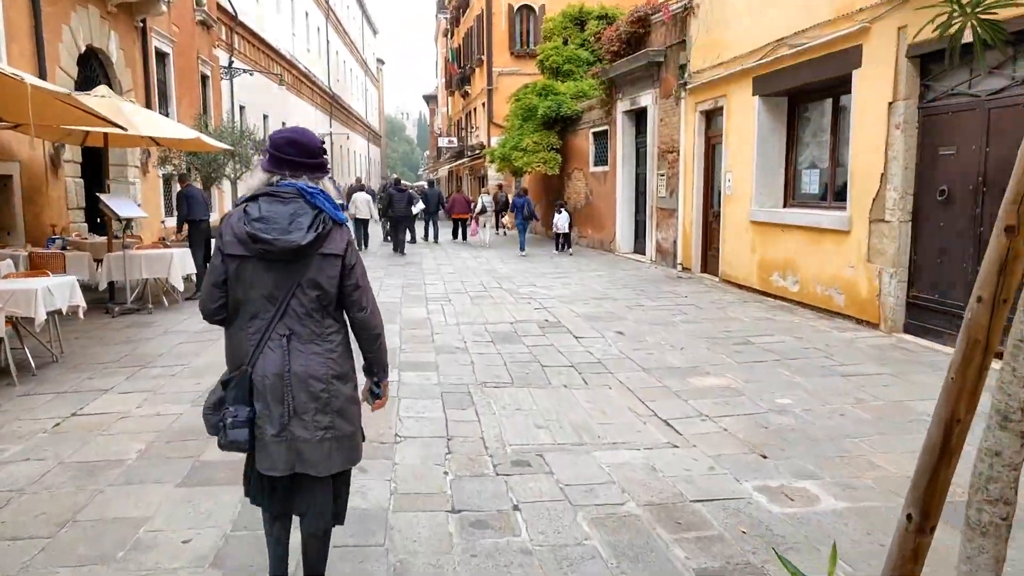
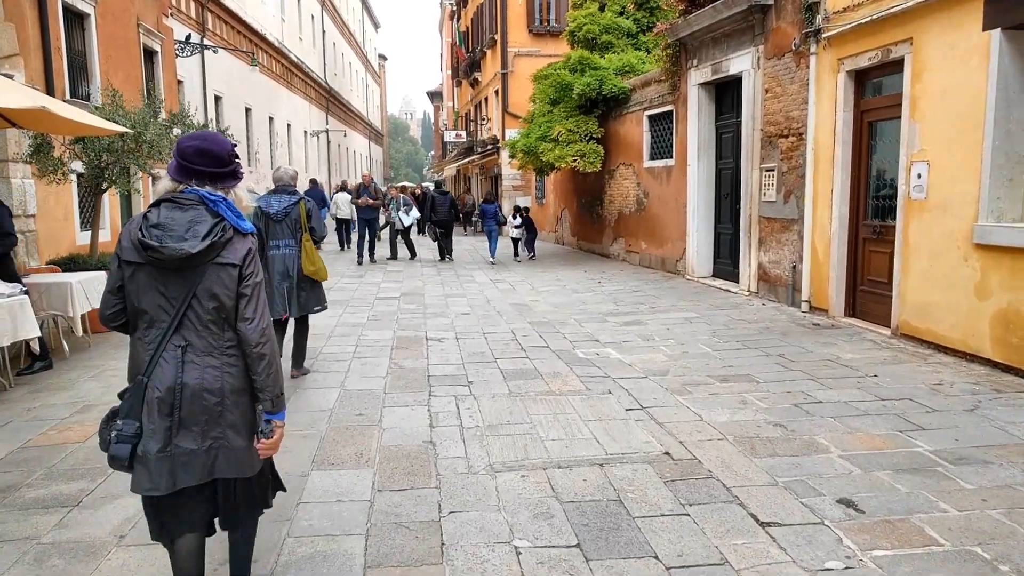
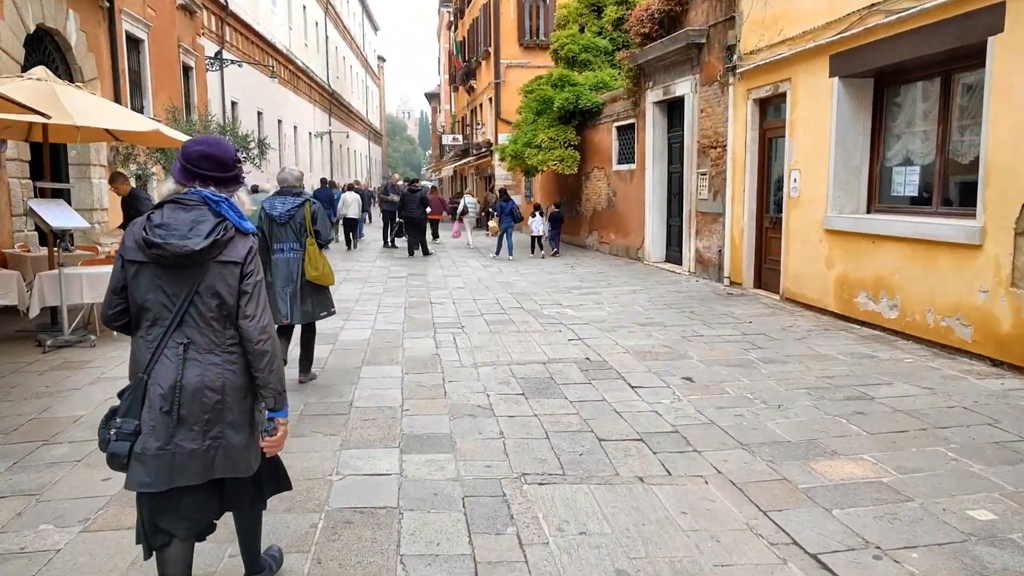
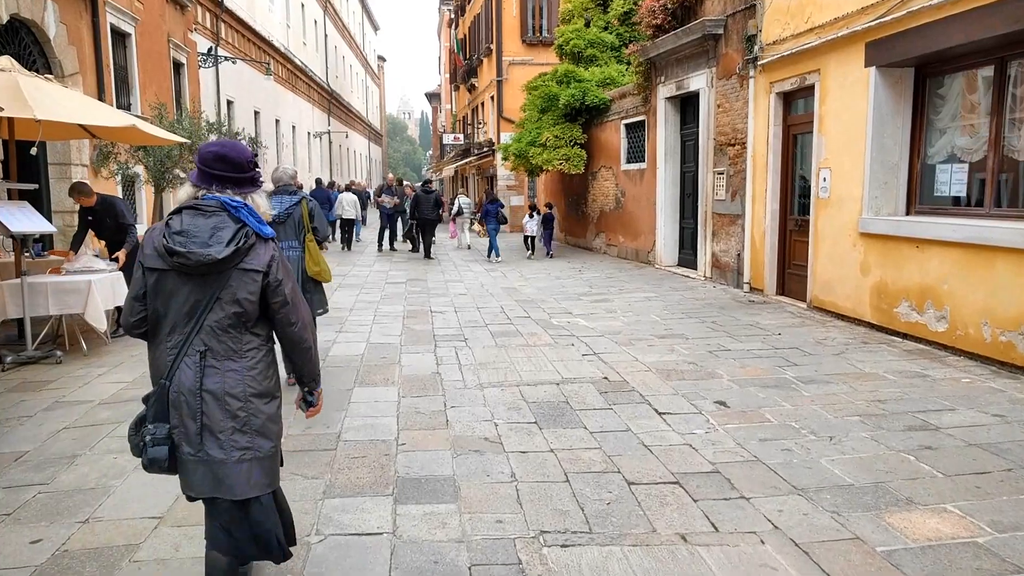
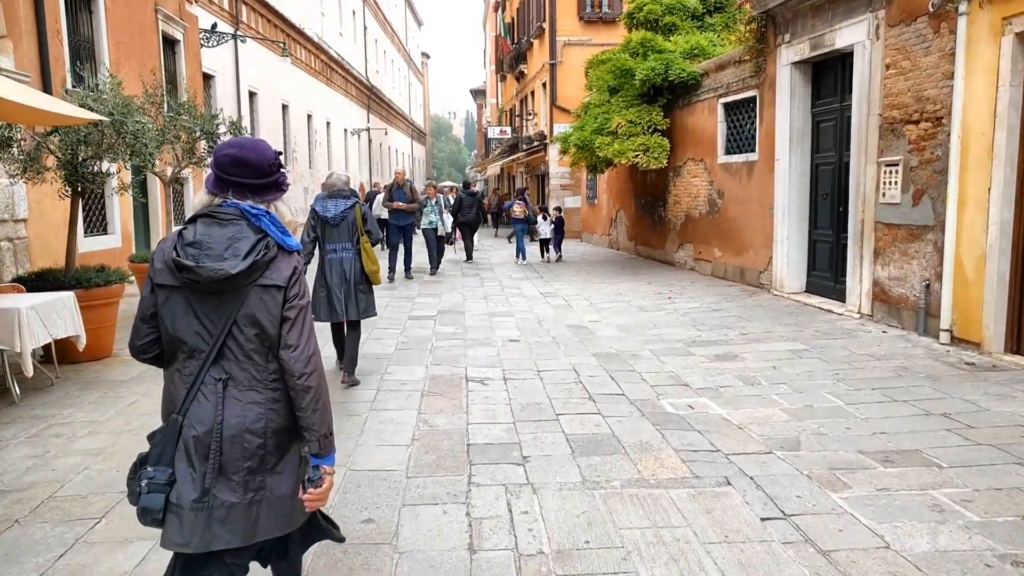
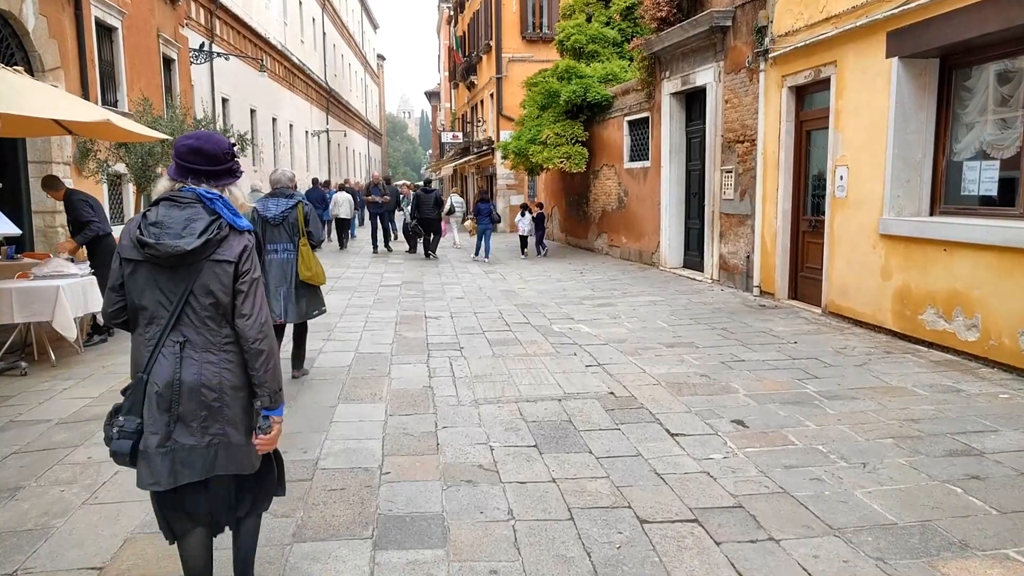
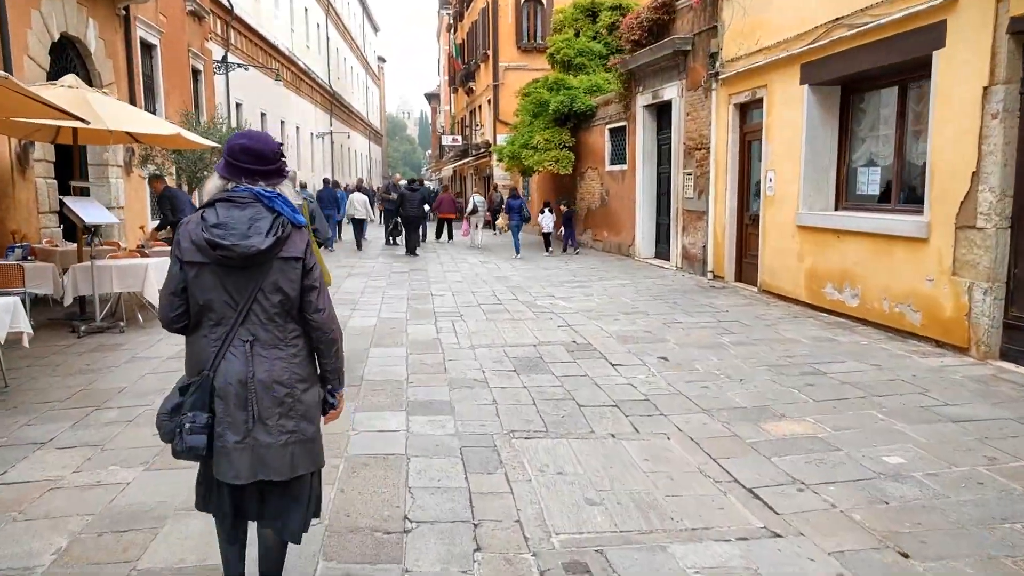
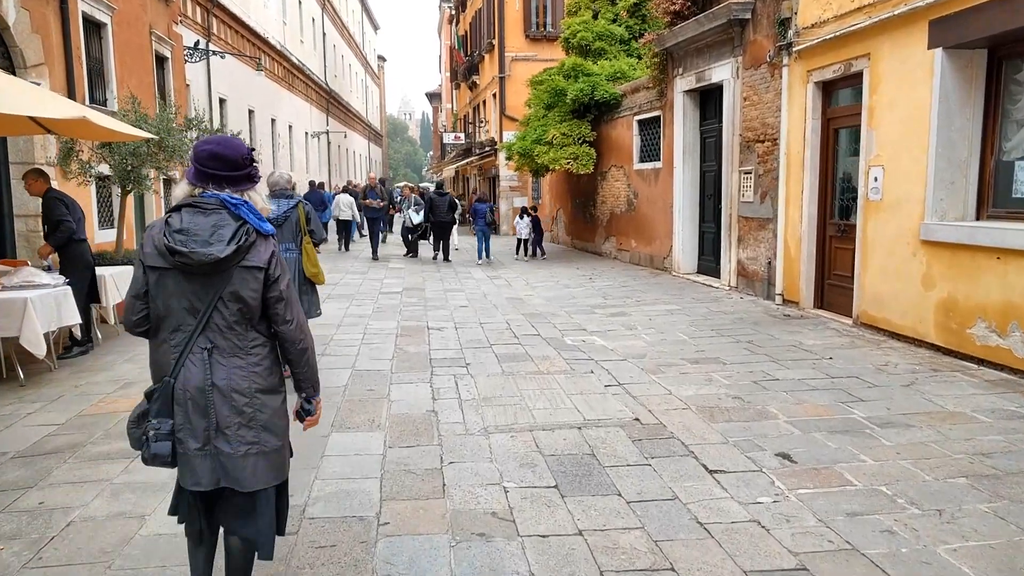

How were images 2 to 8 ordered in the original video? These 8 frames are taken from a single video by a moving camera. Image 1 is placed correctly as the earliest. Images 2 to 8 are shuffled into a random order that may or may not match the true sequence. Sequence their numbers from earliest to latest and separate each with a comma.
7, 3, 4, 6, 8, 2, 5
